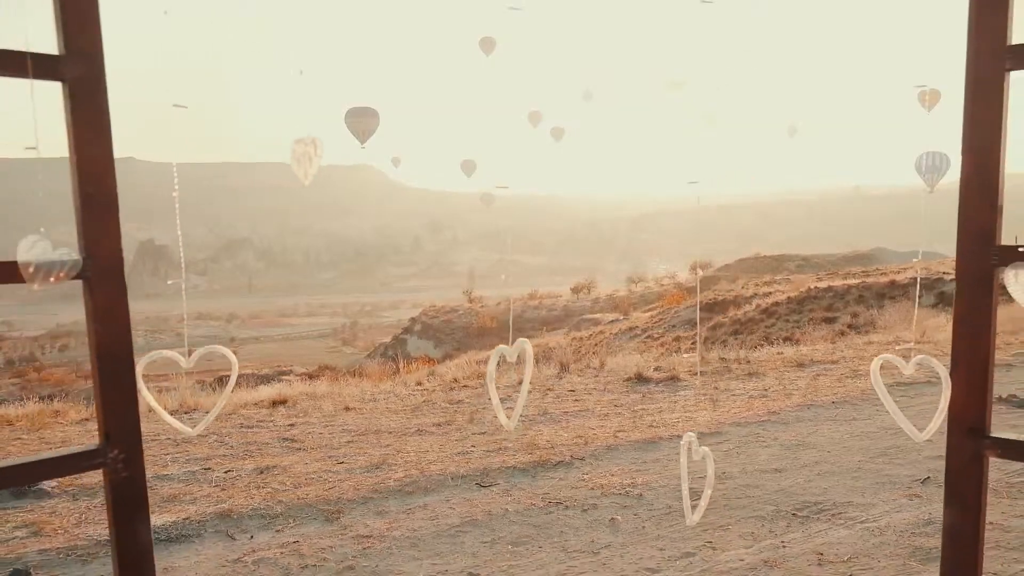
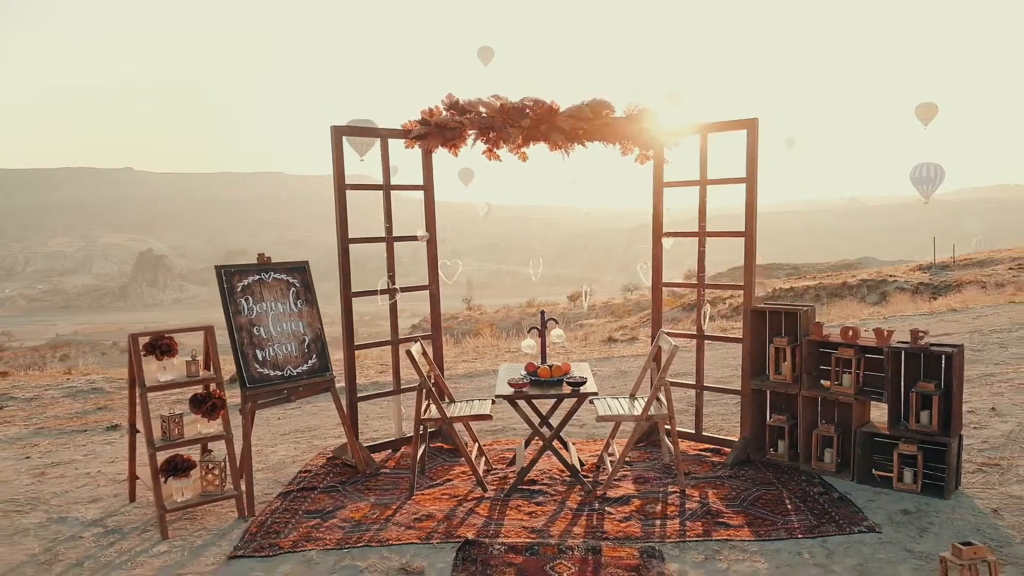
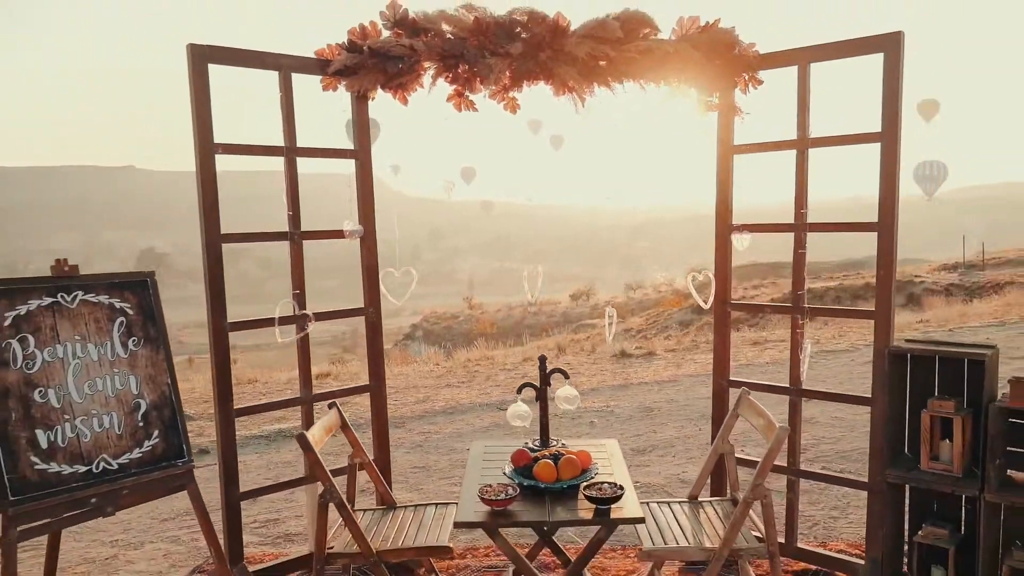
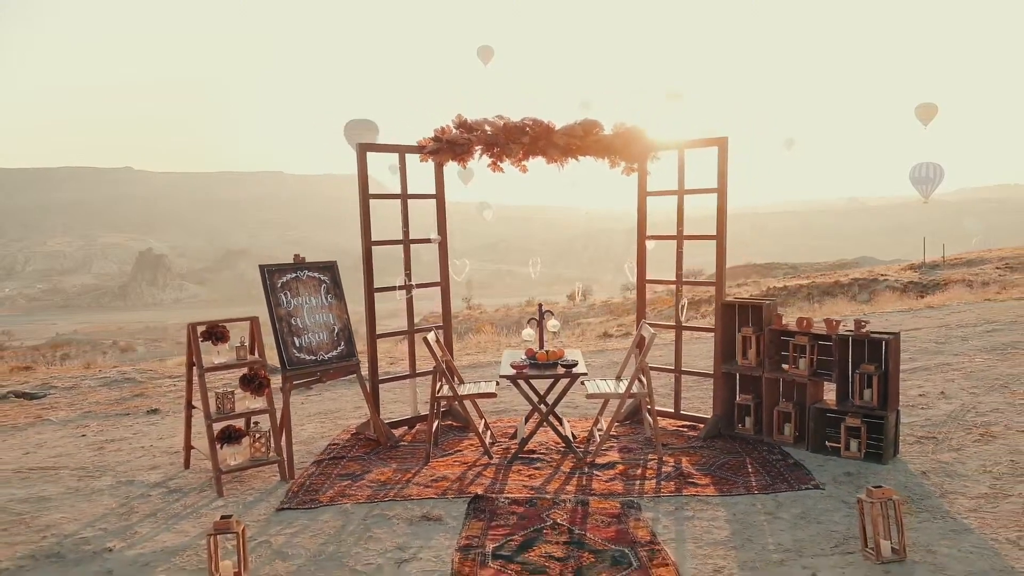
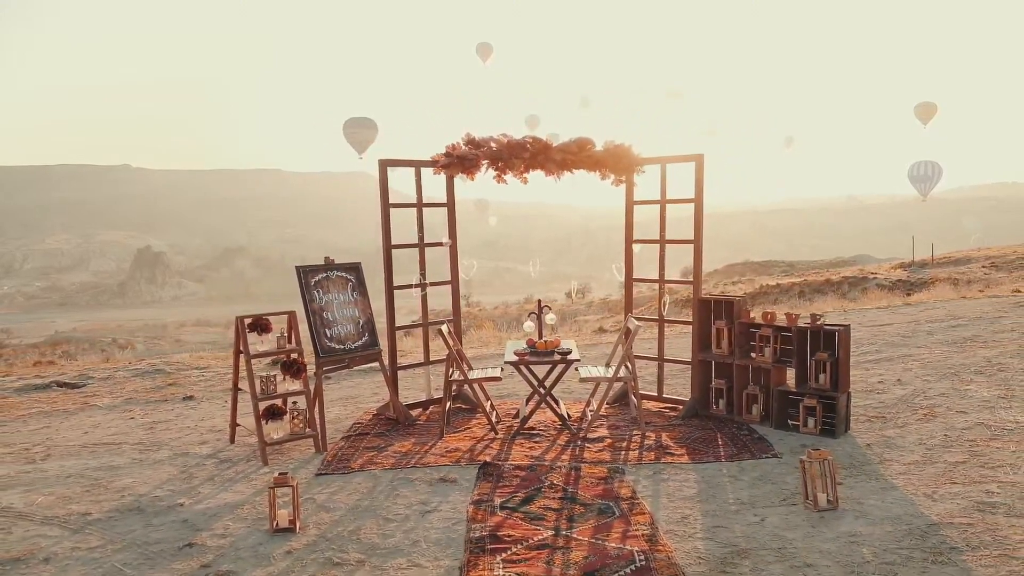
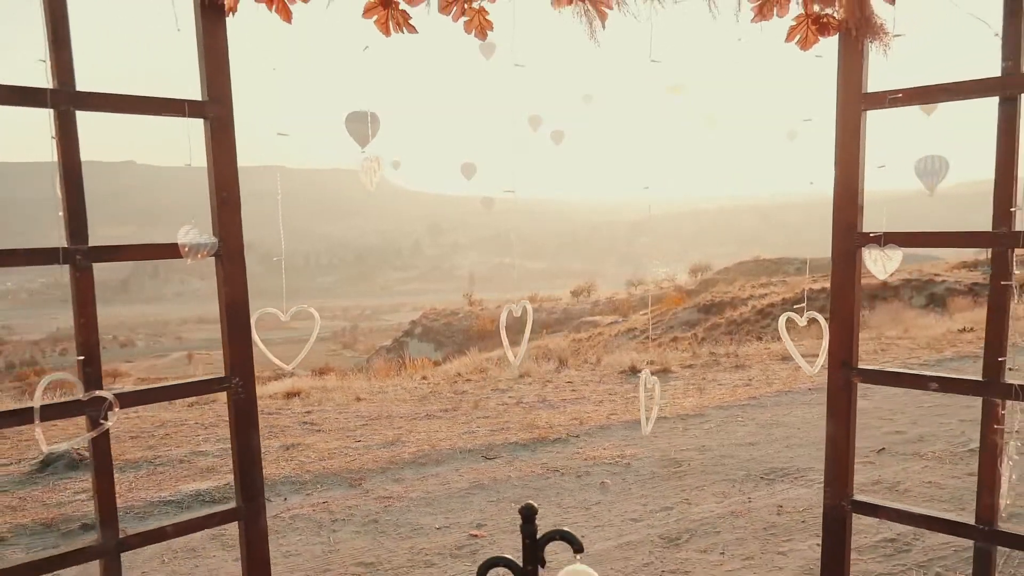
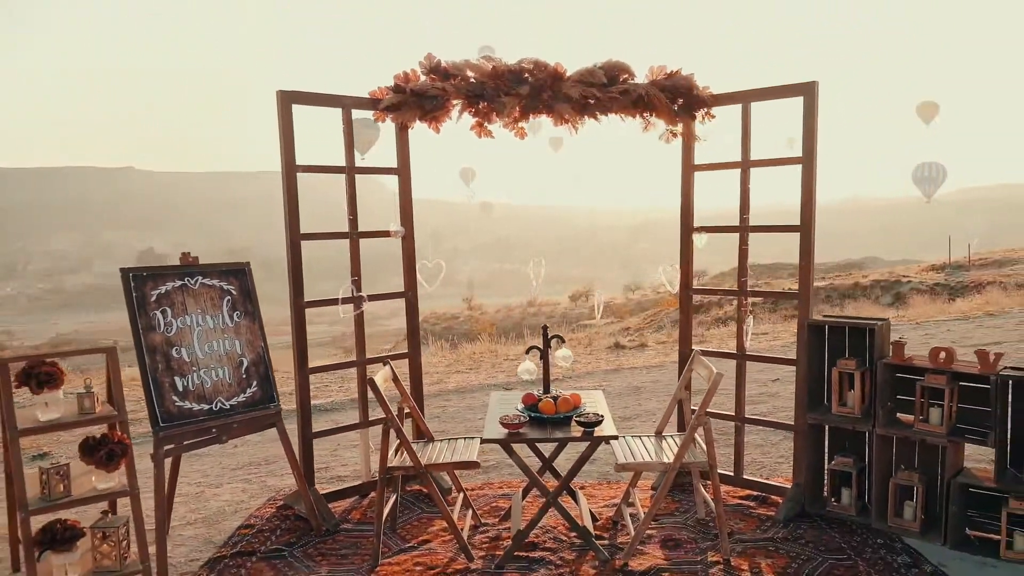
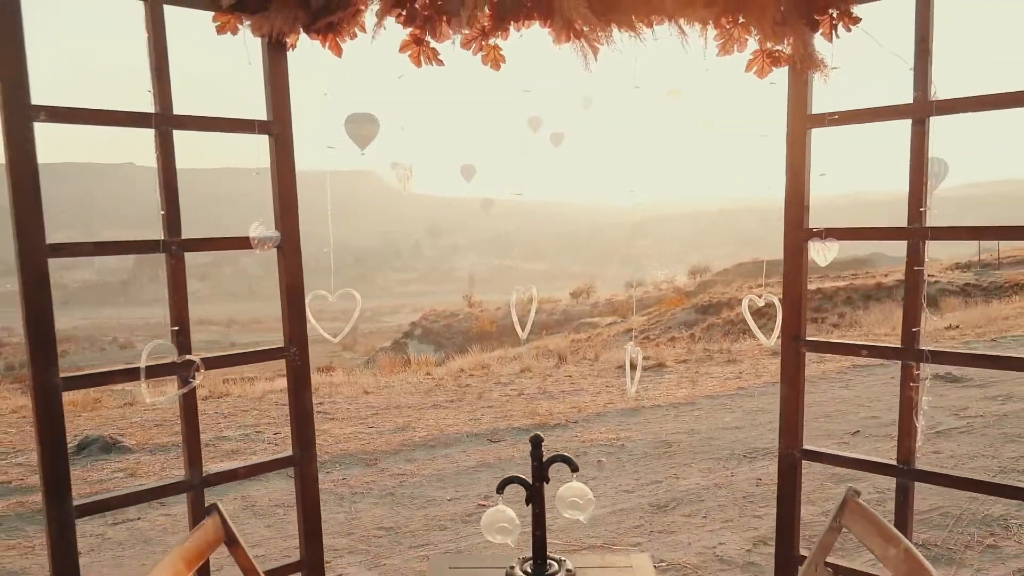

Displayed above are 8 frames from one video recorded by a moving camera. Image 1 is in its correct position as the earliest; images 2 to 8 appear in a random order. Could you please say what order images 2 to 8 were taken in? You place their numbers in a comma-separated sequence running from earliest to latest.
6, 8, 3, 7, 2, 4, 5
